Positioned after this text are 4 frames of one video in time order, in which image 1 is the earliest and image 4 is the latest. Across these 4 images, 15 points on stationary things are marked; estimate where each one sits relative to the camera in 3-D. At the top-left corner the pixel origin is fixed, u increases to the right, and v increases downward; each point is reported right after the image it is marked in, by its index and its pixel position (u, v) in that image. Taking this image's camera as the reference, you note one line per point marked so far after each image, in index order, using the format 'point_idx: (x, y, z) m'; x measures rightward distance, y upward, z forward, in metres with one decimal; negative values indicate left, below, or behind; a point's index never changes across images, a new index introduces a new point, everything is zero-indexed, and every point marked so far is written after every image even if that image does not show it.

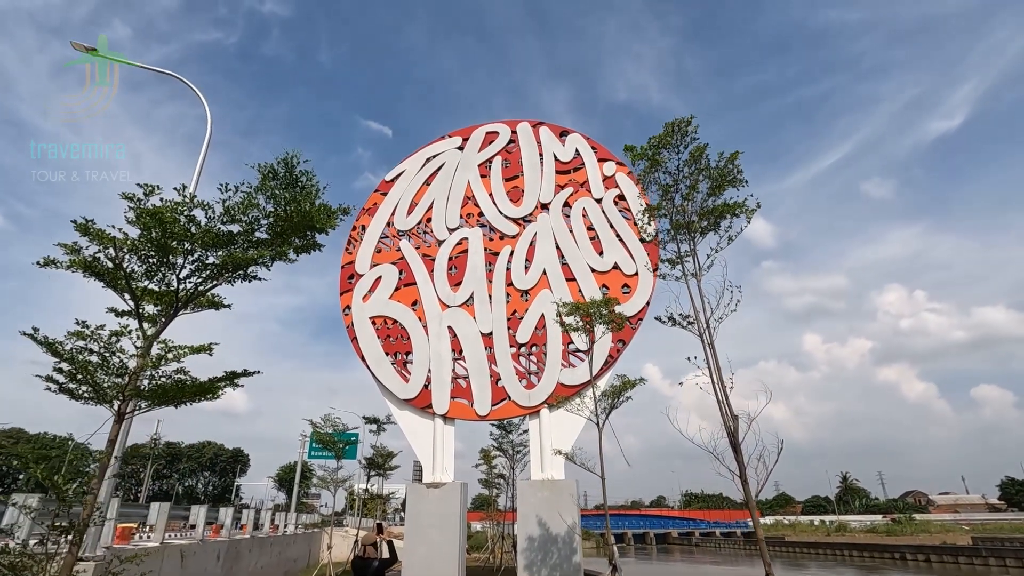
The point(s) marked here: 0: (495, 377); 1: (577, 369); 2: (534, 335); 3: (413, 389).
0: (-0.6, -3.1, +19.2) m
1: (+2.2, -2.7, +18.3) m
2: (+0.8, -1.7, +19.2) m
3: (-3.6, -3.6, +19.7) m
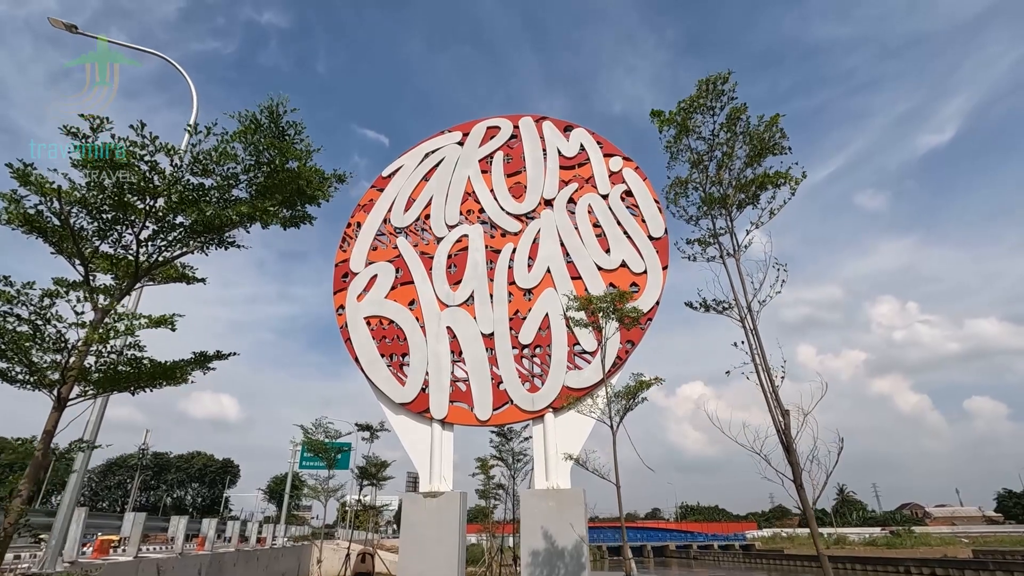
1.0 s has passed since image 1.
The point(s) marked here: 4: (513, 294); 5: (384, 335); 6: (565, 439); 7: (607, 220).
0: (-0.5, -3.1, +18.2) m
1: (+2.3, -2.7, +17.4) m
2: (+0.9, -1.6, +18.3) m
3: (-3.5, -3.6, +18.6) m
4: (0.0, -0.2, +19.1) m
5: (-4.6, -1.7, +19.6) m
6: (+1.6, -4.7, +17.3) m
7: (+3.4, +2.4, +19.4) m
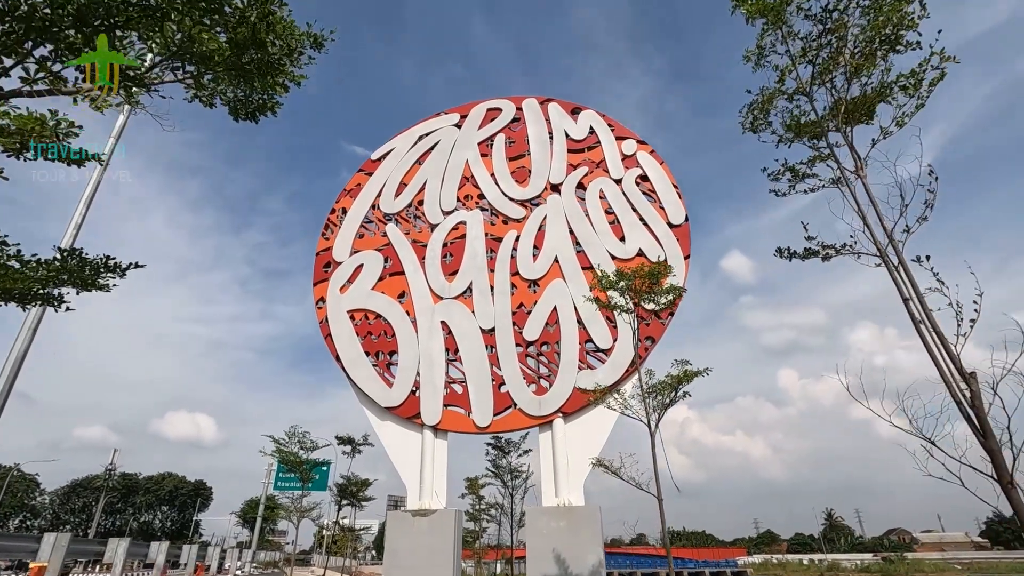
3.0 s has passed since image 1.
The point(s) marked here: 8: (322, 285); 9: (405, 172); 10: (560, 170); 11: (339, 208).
0: (-0.4, -2.7, +16.0) m
1: (+2.4, -2.3, +15.3) m
2: (+1.0, -1.3, +16.2) m
3: (-3.4, -3.2, +16.3) m
4: (+0.1, +0.1, +17.0) m
5: (-4.5, -1.4, +17.3) m
6: (+1.7, -4.4, +15.1) m
7: (+3.5, +2.6, +17.6) m
8: (-6.4, +0.1, +18.4) m
9: (-3.9, +4.2, +19.8) m
10: (+1.6, +4.0, +18.7) m
11: (-6.2, +2.9, +19.7) m
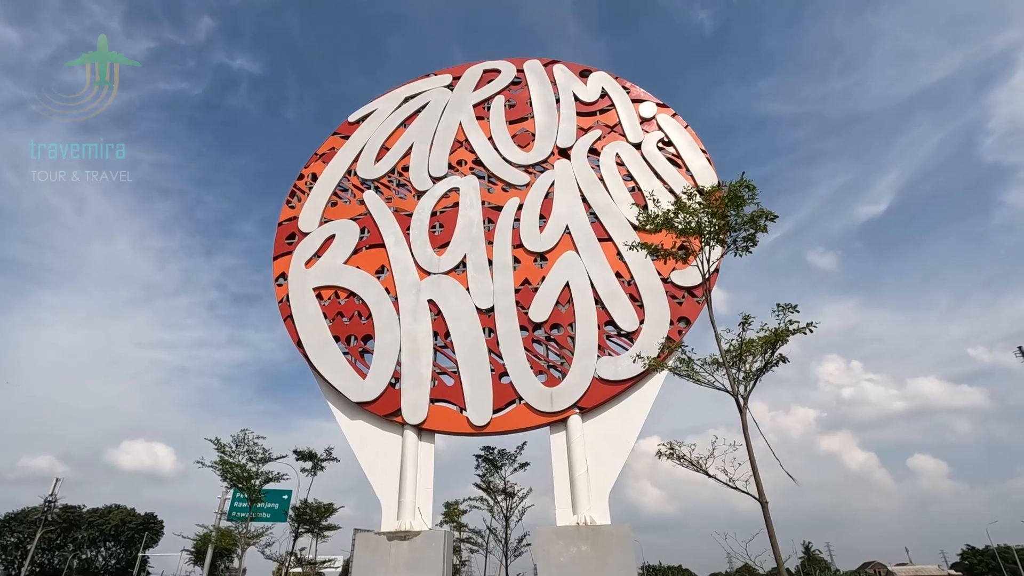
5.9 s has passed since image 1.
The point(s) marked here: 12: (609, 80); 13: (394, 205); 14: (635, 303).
0: (-0.4, -2.0, +13.0) m
1: (+2.5, -1.6, +12.5) m
2: (+1.0, -0.6, +13.4) m
3: (-3.4, -2.5, +13.2) m
4: (+0.2, +0.7, +14.3) m
5: (-4.5, -0.6, +14.3) m
6: (+1.8, -3.7, +12.1) m
7: (+3.6, +3.2, +15.1) m
8: (-6.4, +0.8, +15.3) m
9: (-3.9, +4.7, +17.1) m
10: (+1.6, +4.5, +16.2) m
11: (-6.2, +3.5, +16.8) m
12: (+3.0, +6.5, +17.3) m
13: (-3.4, +2.3, +15.7) m
14: (+3.0, -0.3, +13.3) m
